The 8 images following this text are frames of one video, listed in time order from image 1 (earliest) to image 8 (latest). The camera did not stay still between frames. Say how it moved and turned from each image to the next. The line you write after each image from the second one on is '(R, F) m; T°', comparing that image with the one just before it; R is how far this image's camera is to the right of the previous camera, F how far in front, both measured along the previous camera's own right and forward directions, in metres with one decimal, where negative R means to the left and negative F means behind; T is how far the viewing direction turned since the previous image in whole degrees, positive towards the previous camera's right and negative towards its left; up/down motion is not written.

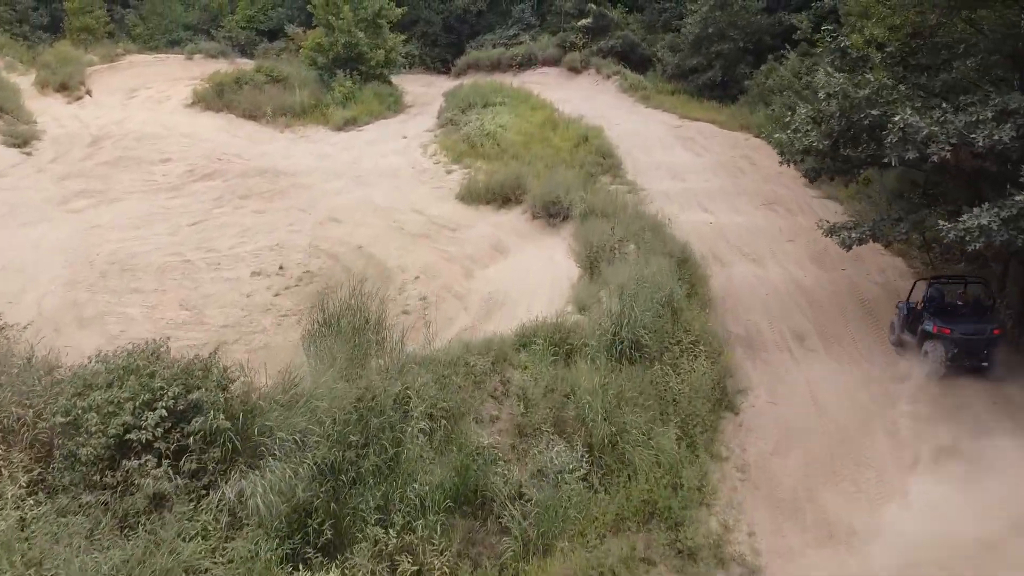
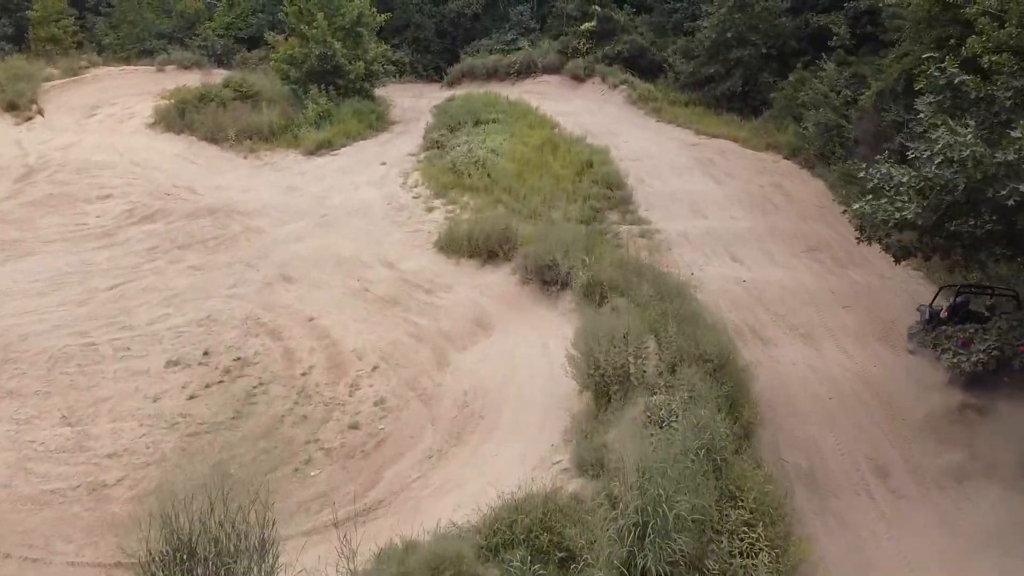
(+0.2, +1.9) m; -1°
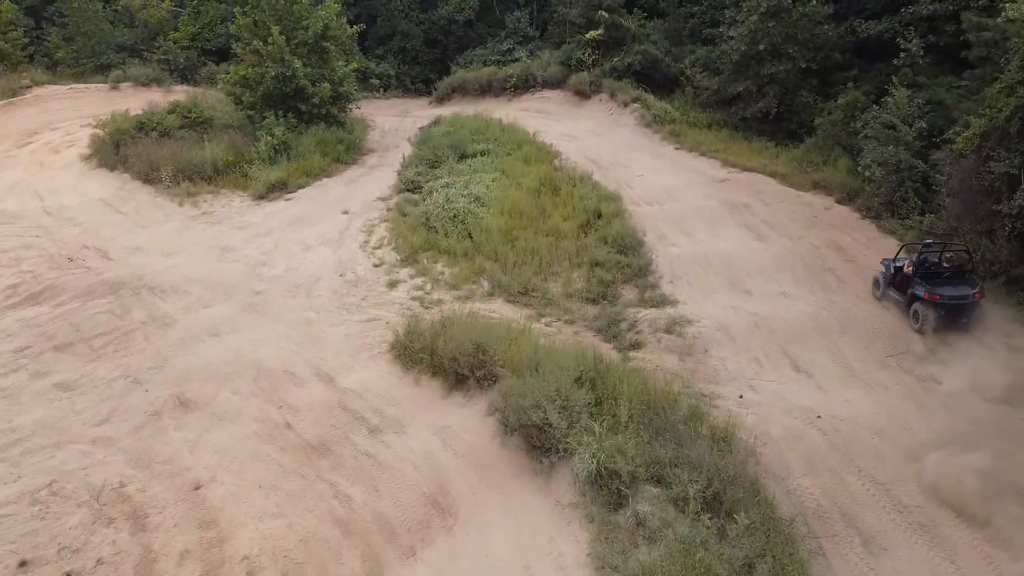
(+0.2, +2.4) m; -1°
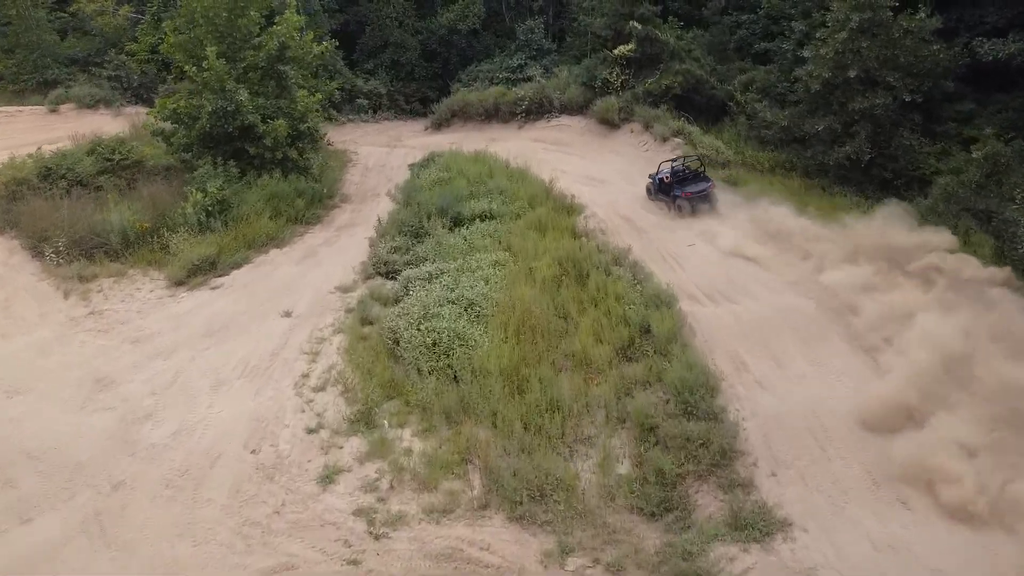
(0.0, +3.2) m; -1°
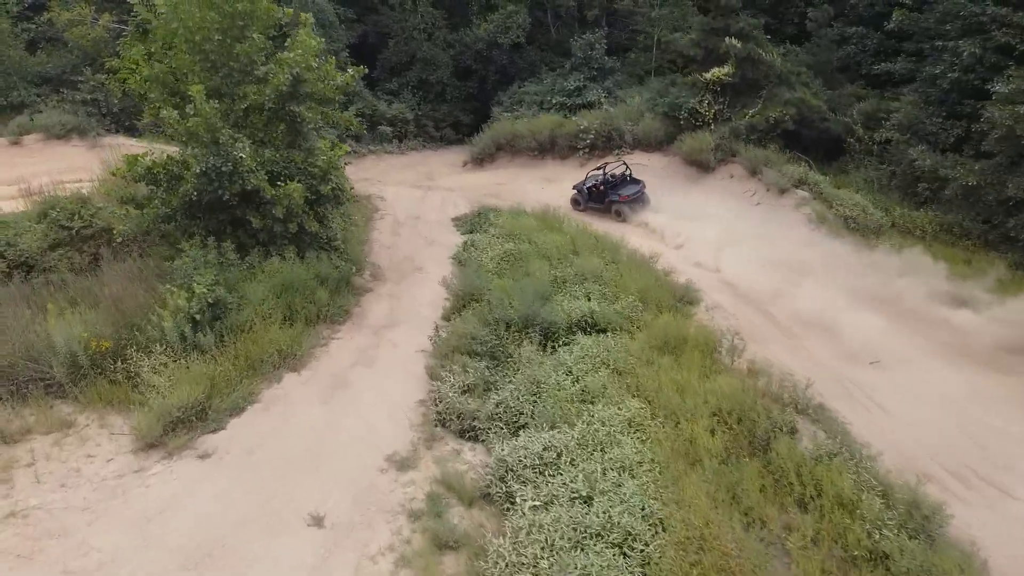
(-1.0, +2.9) m; 0°
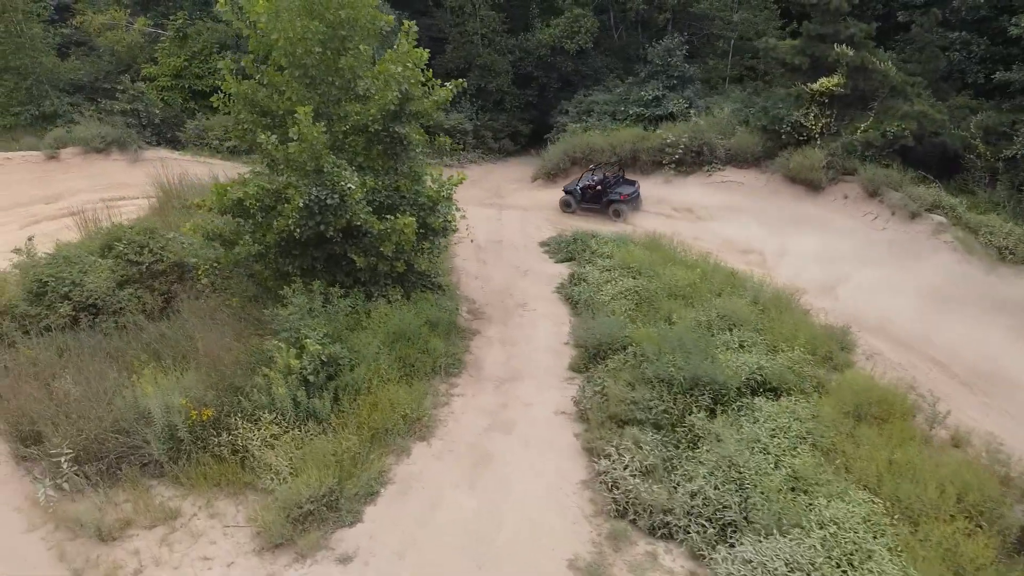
(-1.3, +1.0) m; 0°
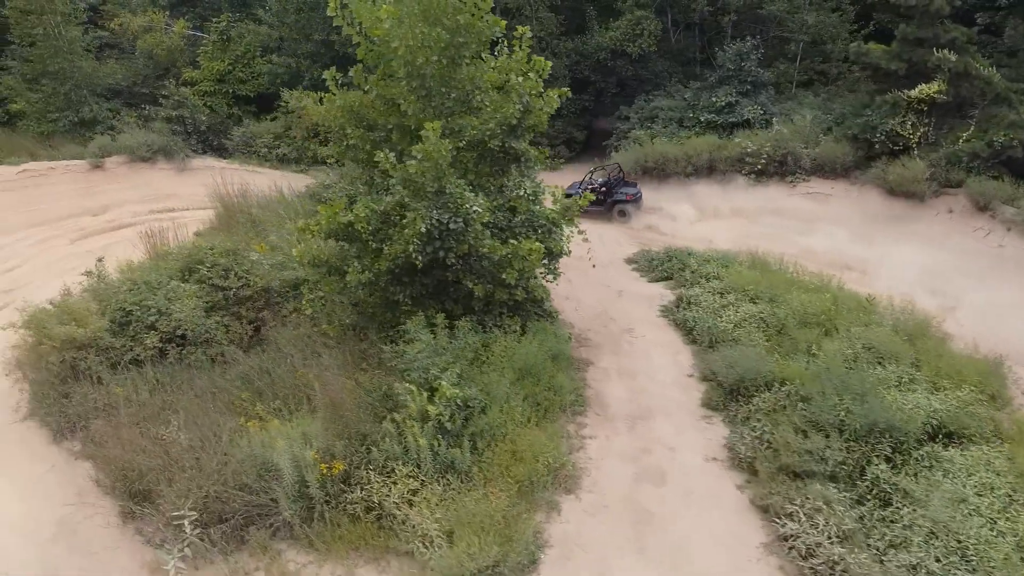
(-1.1, +0.6) m; 0°
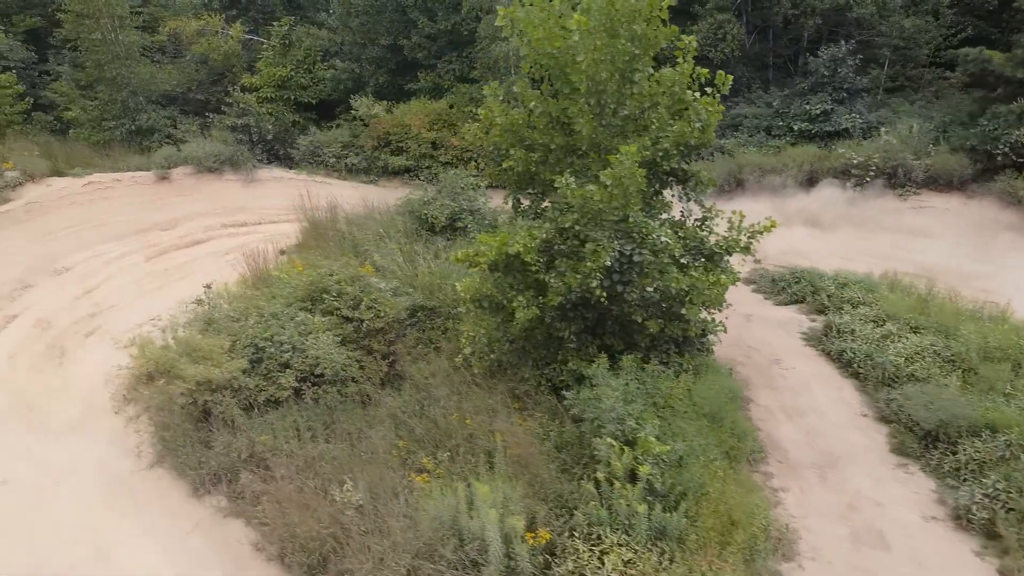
(-1.3, +0.6) m; 0°
